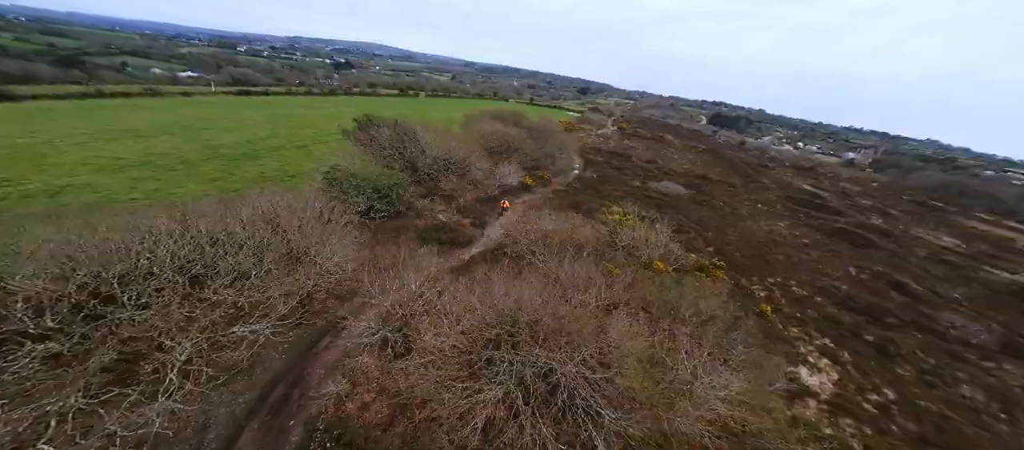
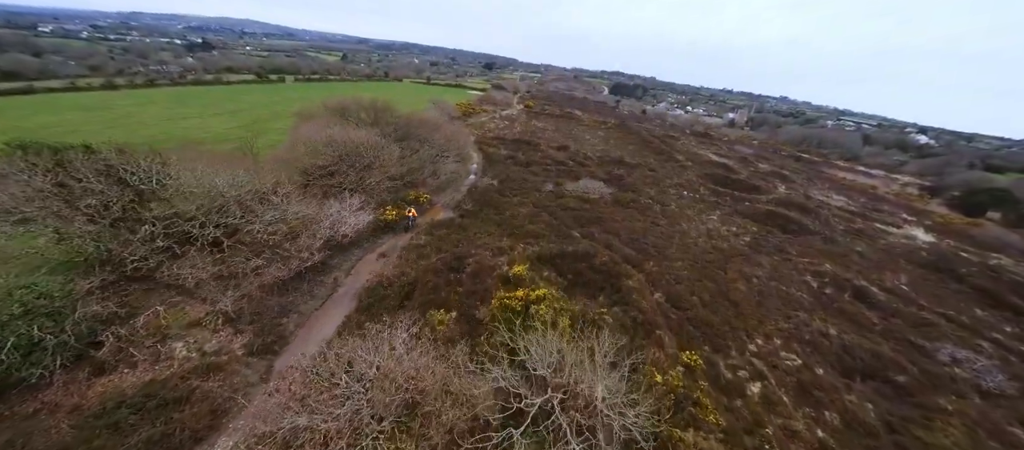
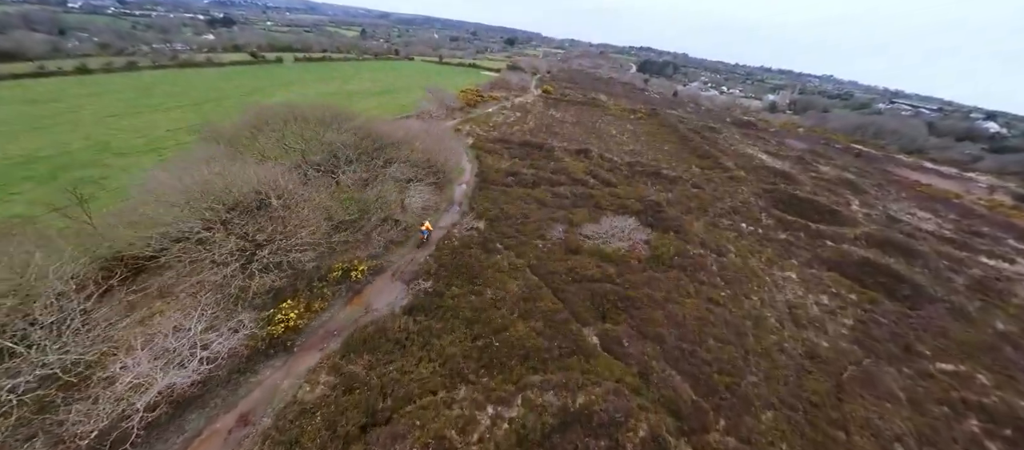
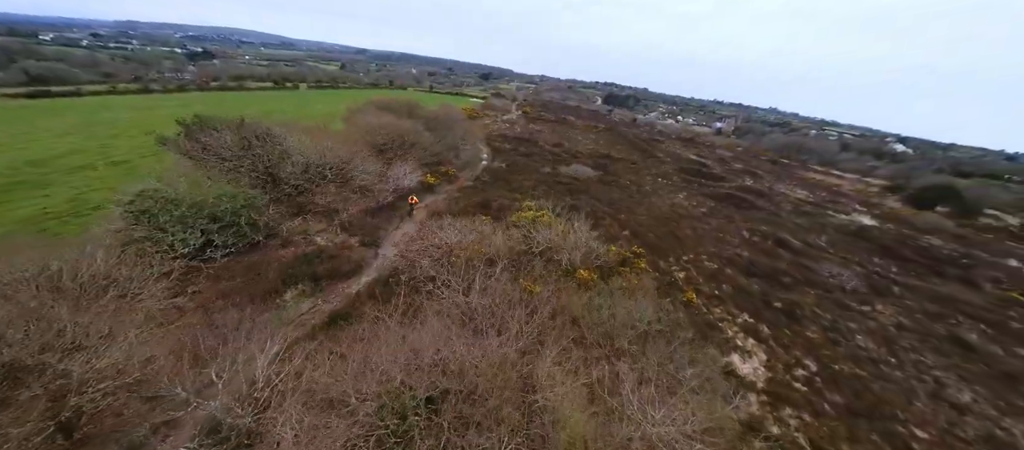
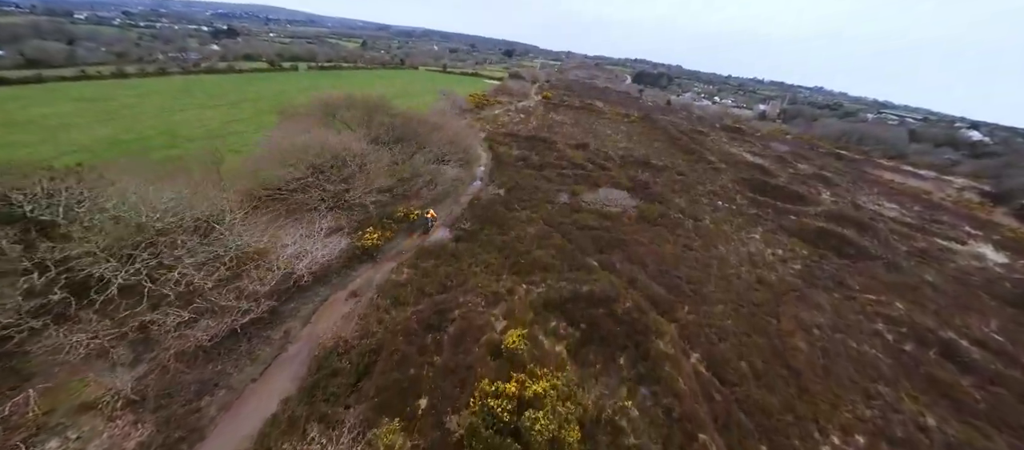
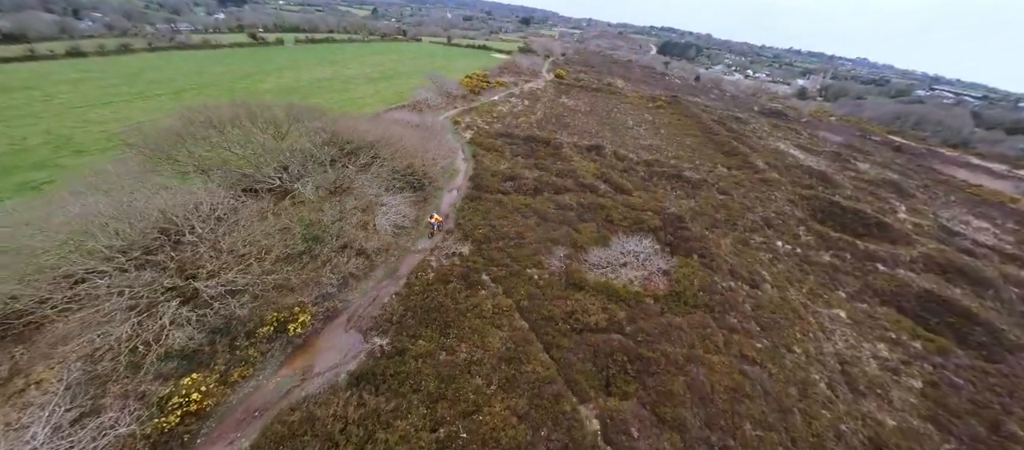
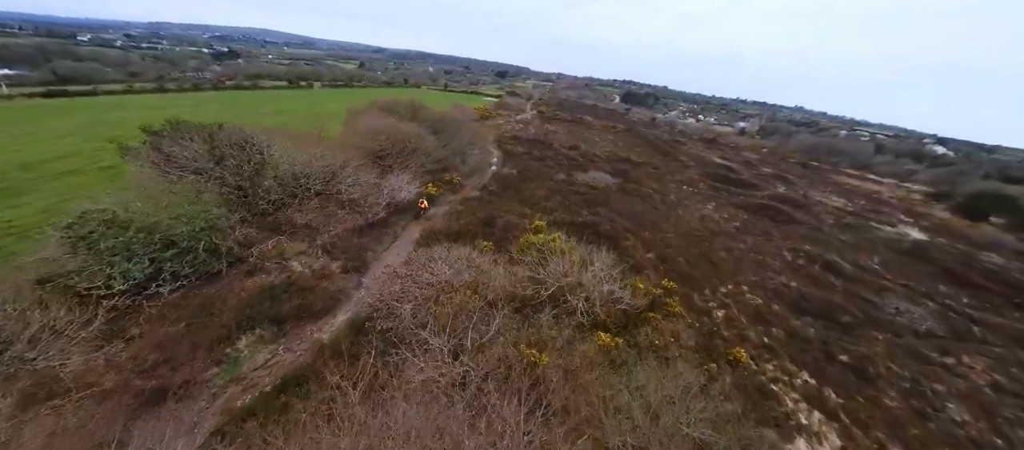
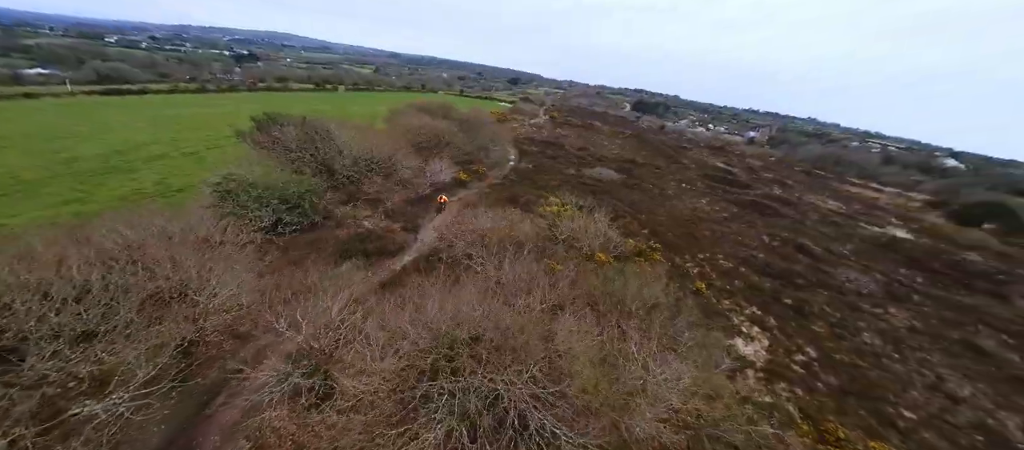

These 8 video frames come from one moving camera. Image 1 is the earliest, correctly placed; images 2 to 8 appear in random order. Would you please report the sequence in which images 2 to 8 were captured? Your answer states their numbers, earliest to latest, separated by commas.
8, 4, 7, 2, 5, 3, 6
